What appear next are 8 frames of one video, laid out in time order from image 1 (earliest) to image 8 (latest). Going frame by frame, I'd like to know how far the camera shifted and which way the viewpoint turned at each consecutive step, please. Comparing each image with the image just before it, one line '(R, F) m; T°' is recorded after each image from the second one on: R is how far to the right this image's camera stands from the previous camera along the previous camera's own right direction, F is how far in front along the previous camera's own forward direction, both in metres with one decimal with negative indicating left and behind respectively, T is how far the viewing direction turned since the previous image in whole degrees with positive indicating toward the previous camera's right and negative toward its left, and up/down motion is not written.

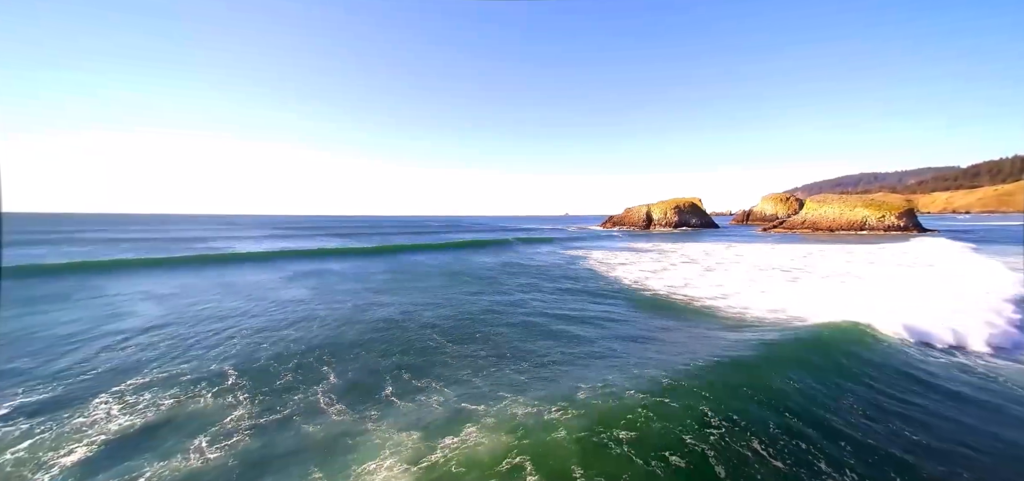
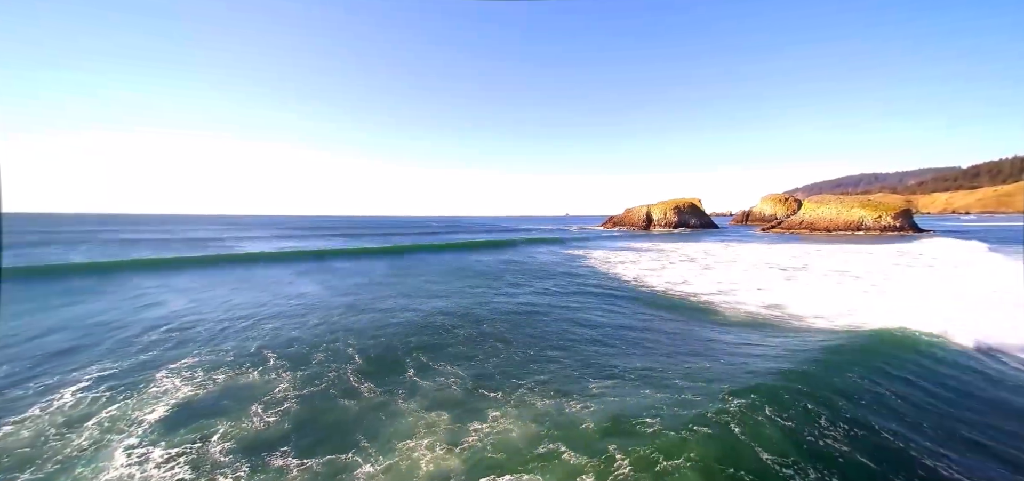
(-0.2, -0.8) m; 0°
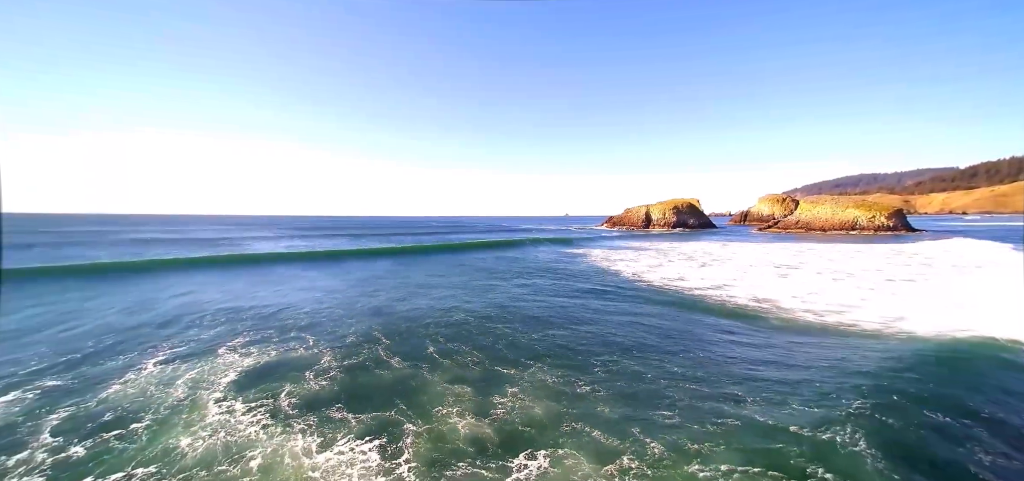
(-0.2, -1.1) m; 0°
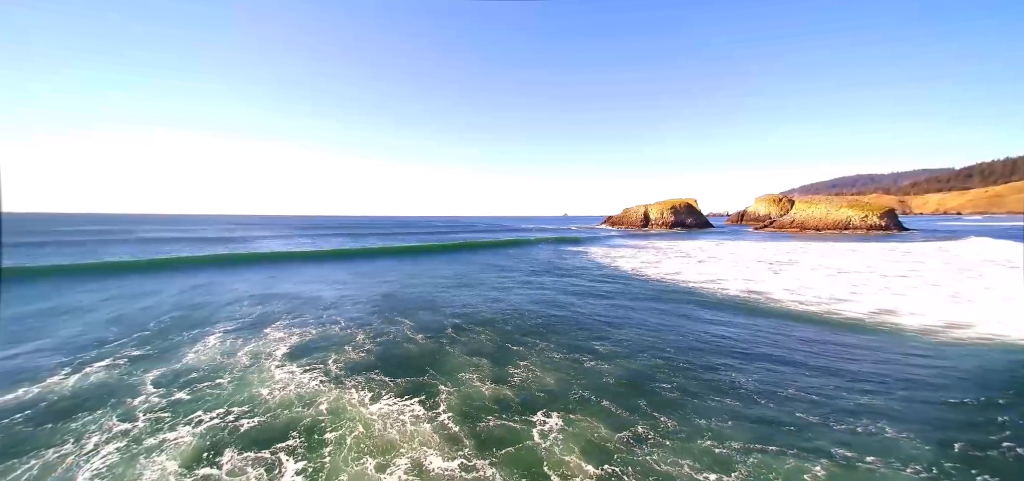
(-0.3, -1.0) m; 0°
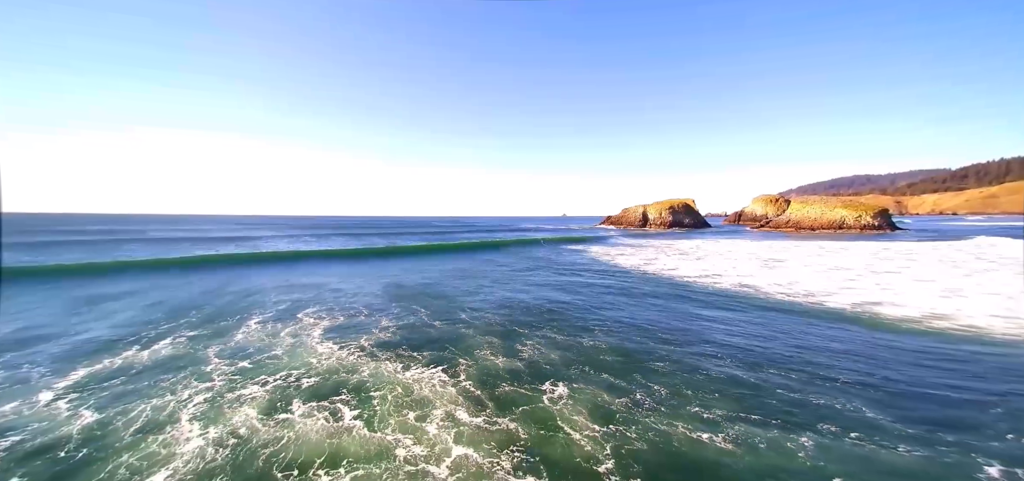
(-0.3, -0.9) m; 0°
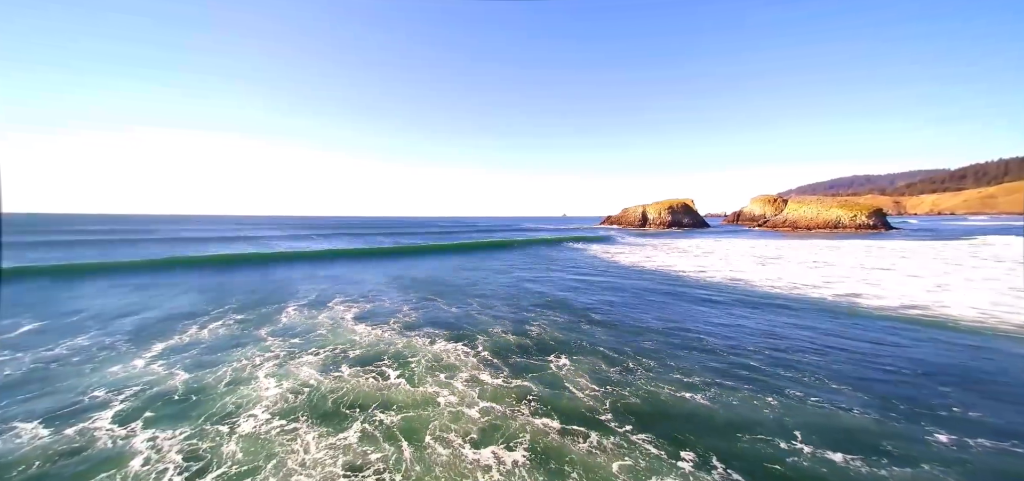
(-0.3, -1.1) m; 0°
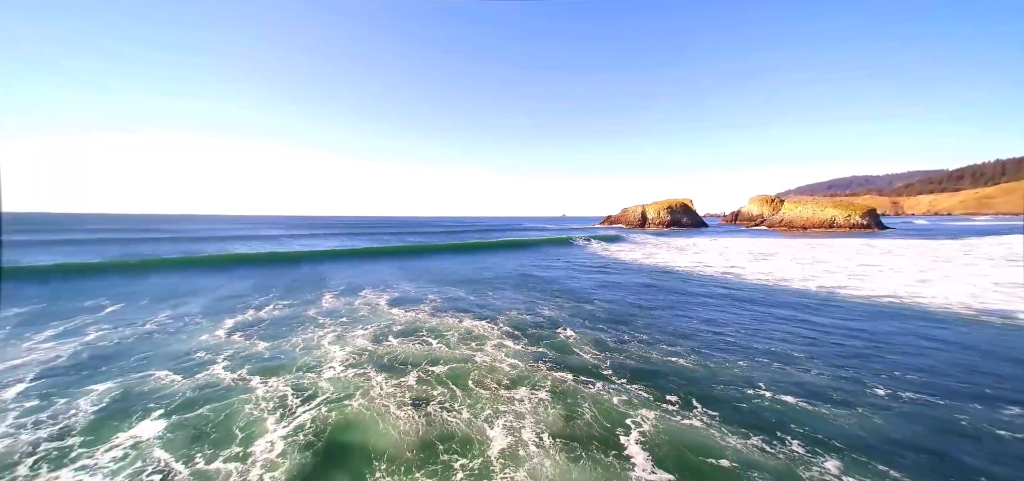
(-0.4, -1.3) m; 0°
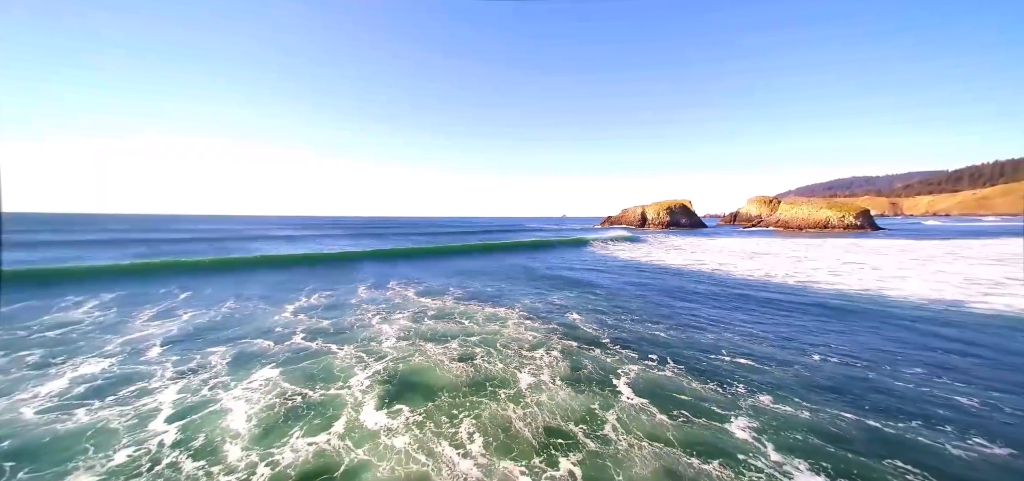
(-0.4, -1.7) m; 0°
